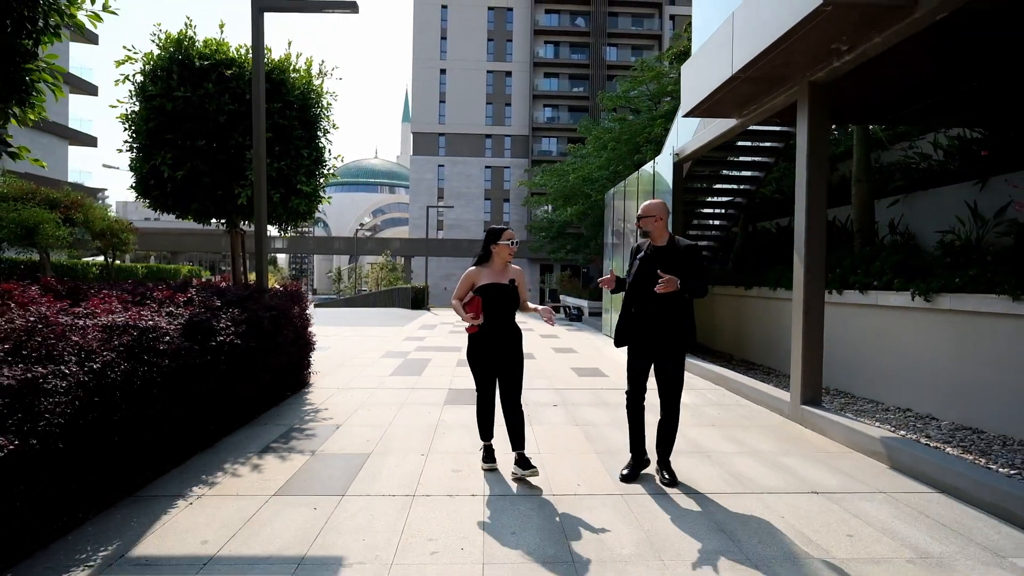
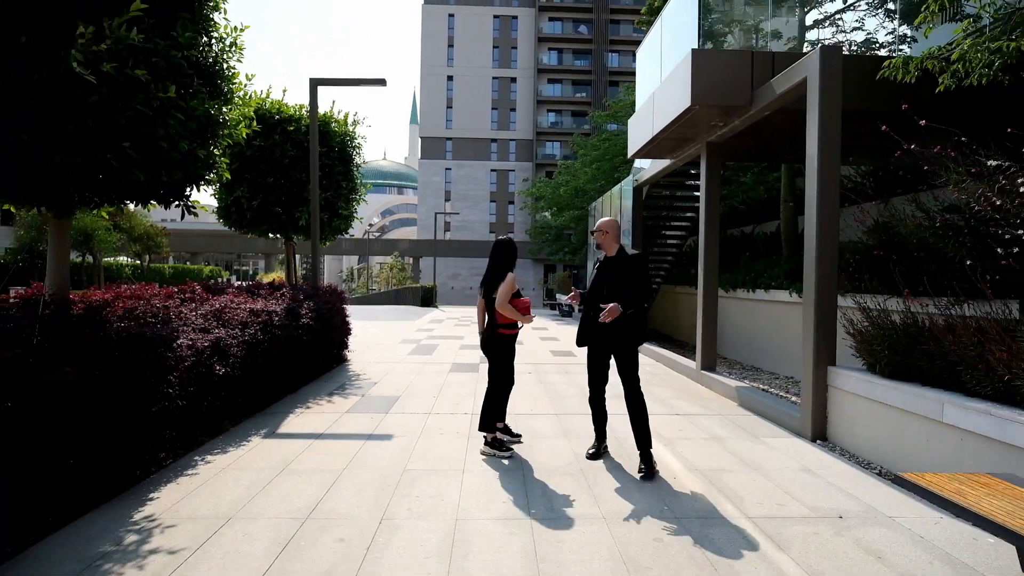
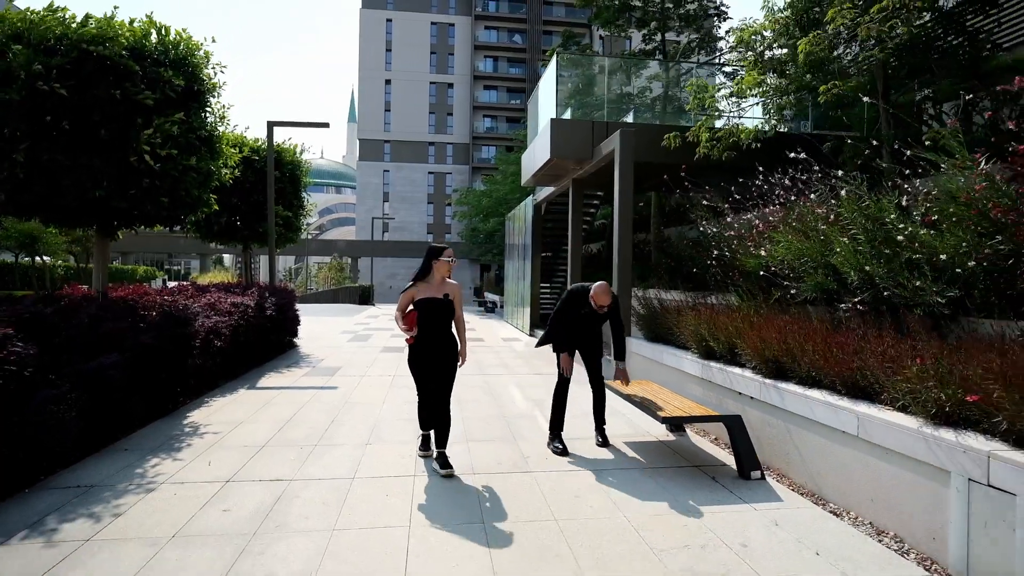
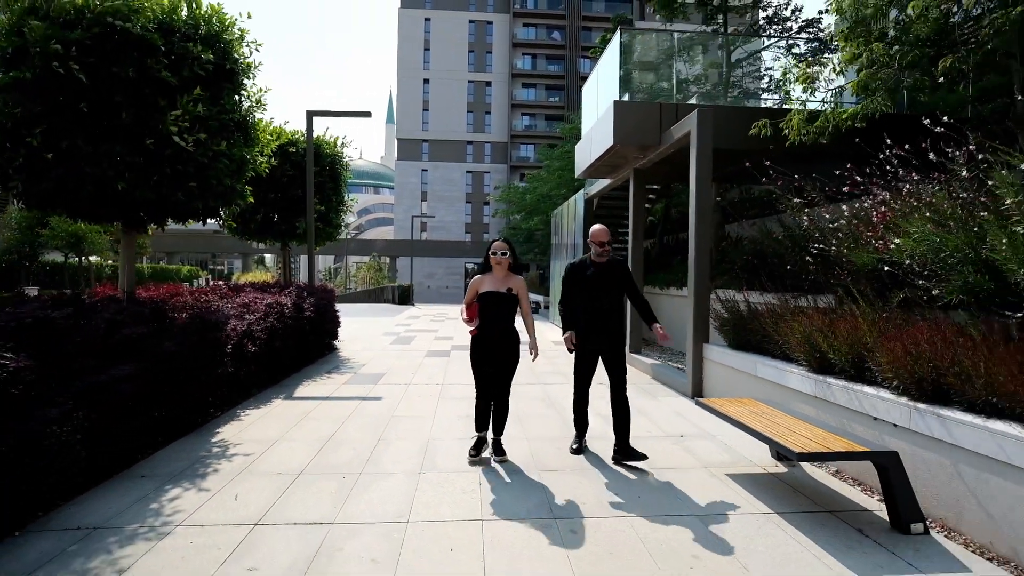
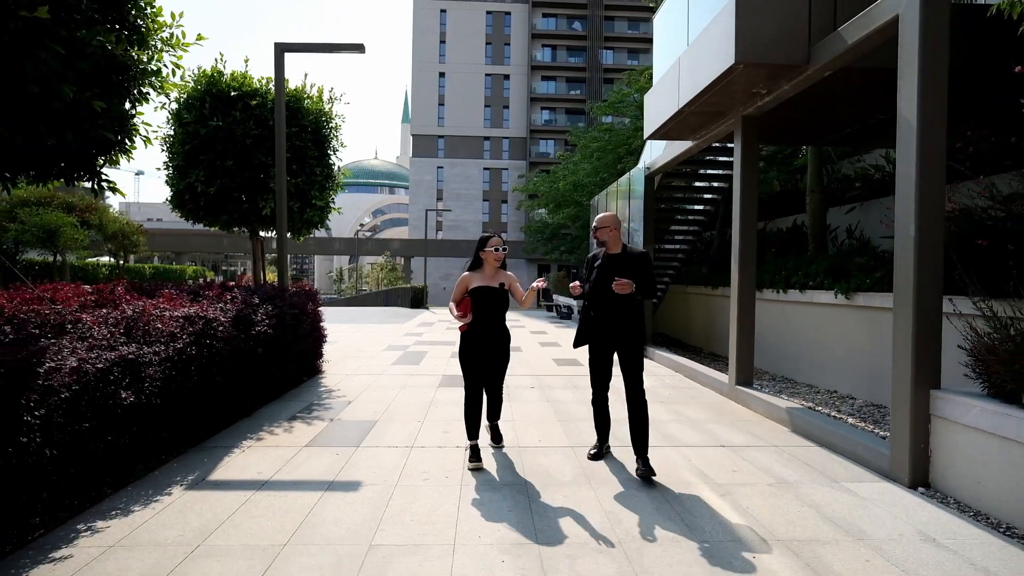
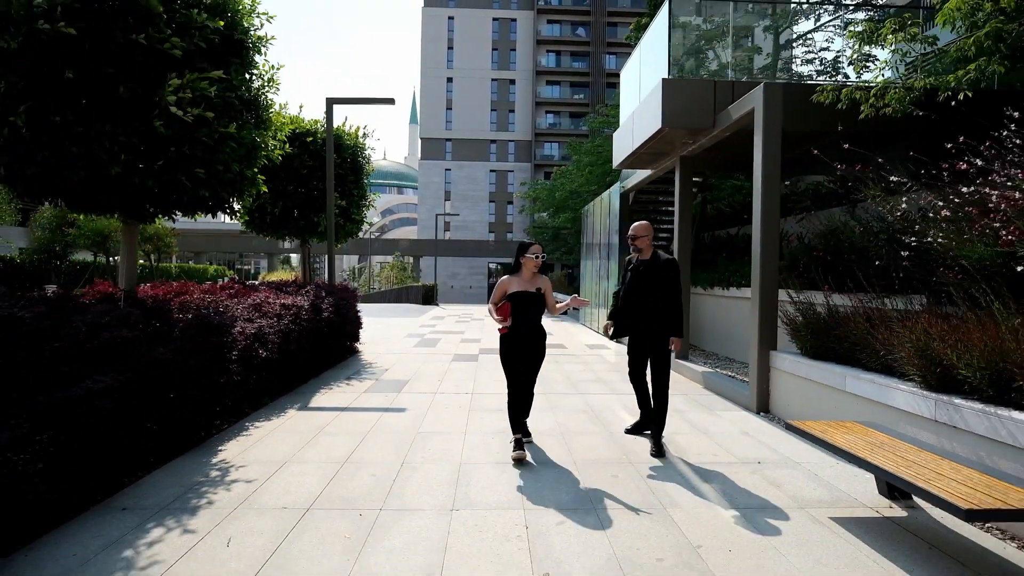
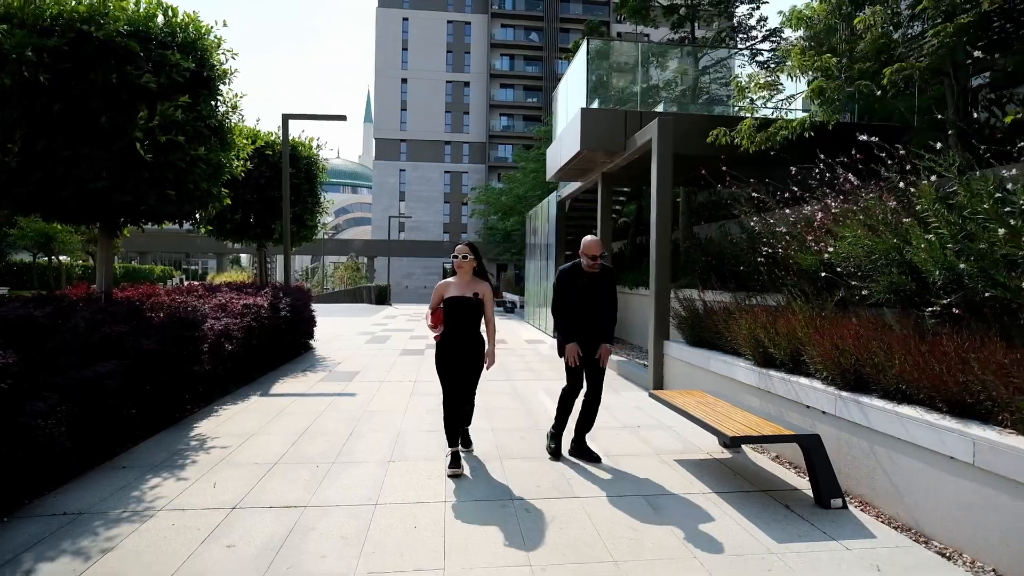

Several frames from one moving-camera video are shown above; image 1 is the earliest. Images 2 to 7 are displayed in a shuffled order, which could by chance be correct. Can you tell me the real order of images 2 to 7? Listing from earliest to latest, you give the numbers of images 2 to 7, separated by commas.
5, 2, 6, 4, 7, 3
